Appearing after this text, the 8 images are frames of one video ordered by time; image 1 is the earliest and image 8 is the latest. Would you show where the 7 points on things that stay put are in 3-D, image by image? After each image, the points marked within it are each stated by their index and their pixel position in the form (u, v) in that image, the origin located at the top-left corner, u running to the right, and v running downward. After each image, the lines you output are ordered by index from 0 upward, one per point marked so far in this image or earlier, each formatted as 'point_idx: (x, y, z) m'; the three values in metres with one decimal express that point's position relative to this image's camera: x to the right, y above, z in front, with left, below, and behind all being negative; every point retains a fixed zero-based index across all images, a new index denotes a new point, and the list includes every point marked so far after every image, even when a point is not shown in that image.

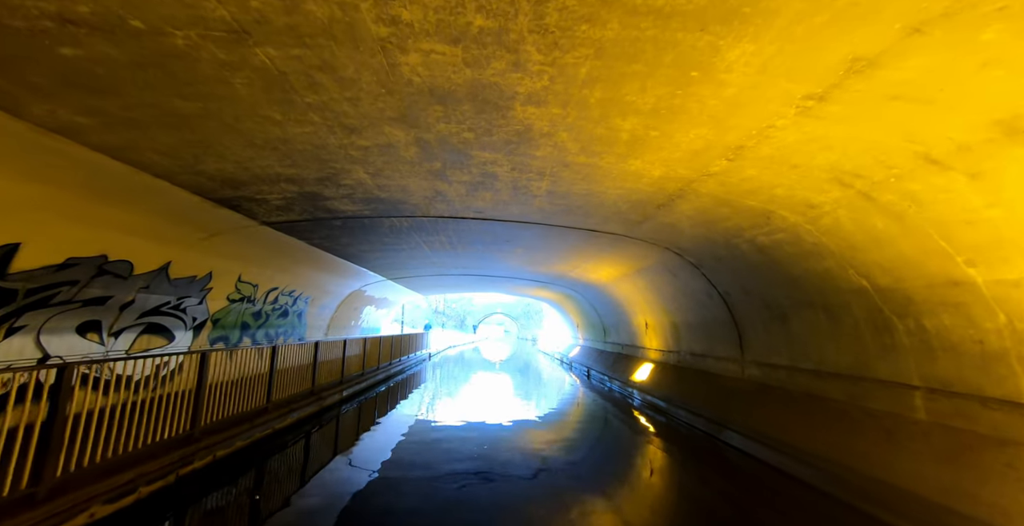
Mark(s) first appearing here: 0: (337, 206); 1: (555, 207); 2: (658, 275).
0: (-3.2, +1.1, +6.4) m
1: (+0.8, +1.0, +6.4) m
2: (+3.7, -0.2, +8.8) m
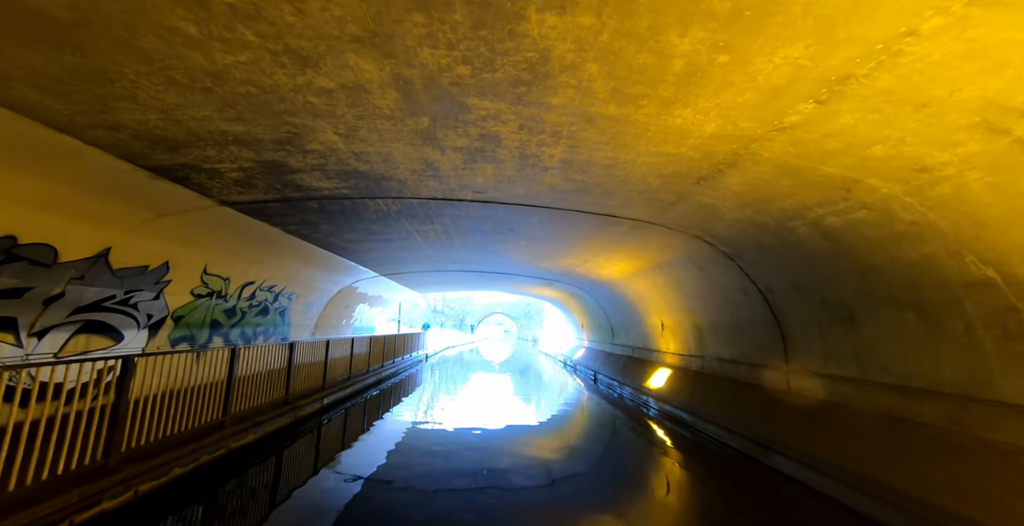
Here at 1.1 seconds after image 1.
0: (-3.1, +1.3, +5.4) m
1: (+0.9, +1.2, +5.4) m
2: (+3.7, 0.0, +7.7) m
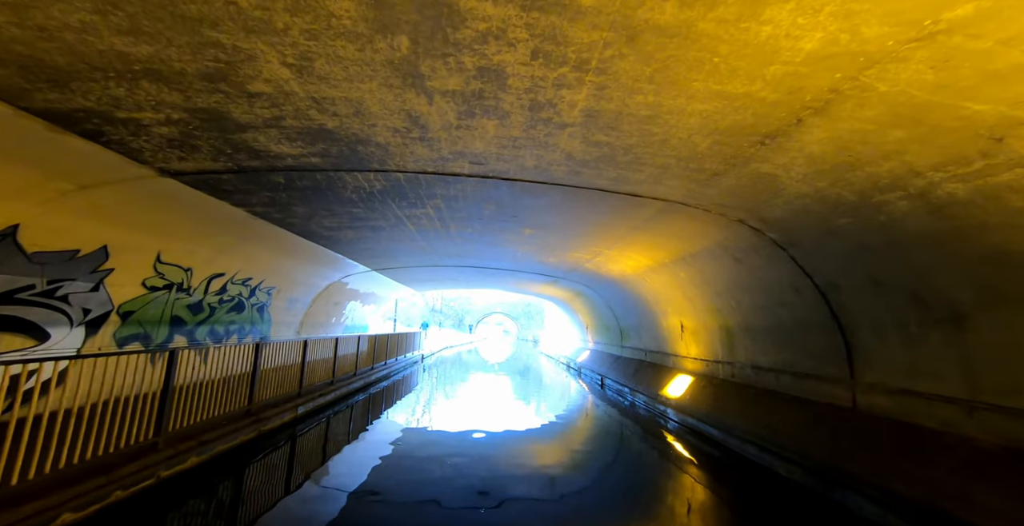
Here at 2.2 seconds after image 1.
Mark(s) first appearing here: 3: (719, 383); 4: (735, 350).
0: (-3.0, +1.5, +4.3) m
1: (+0.9, +1.4, +4.3) m
2: (+3.8, +0.1, +6.7) m
3: (+4.7, -2.7, +8.0) m
4: (+4.7, -1.9, +7.6) m
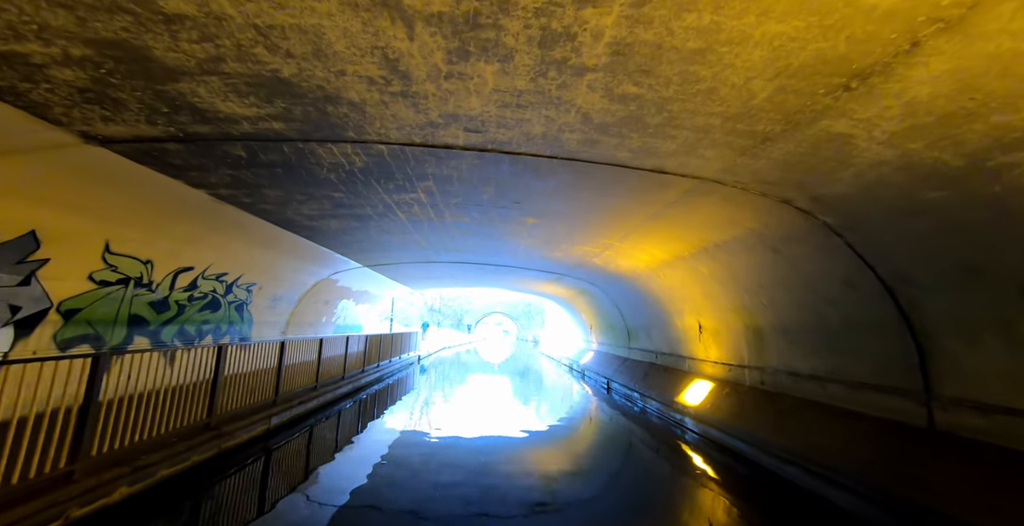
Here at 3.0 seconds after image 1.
0: (-3.0, +1.6, +3.5) m
1: (+1.0, +1.5, +3.5) m
2: (+3.8, +0.3, +5.8) m
3: (+4.7, -2.6, +7.2) m
4: (+4.8, -1.7, +6.7) m
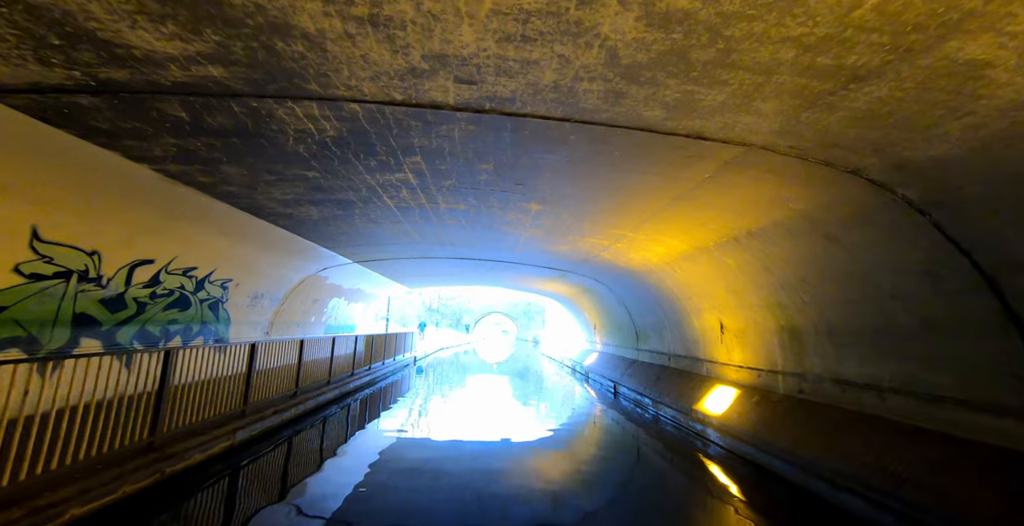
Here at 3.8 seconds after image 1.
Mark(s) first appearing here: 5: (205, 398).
0: (-2.9, +1.8, +2.6) m
1: (+1.0, +1.7, +2.6) m
2: (+3.9, +0.4, +4.9) m
3: (+4.7, -2.4, +6.3) m
4: (+4.8, -1.6, +5.9) m
5: (-6.2, -2.8, +7.6) m
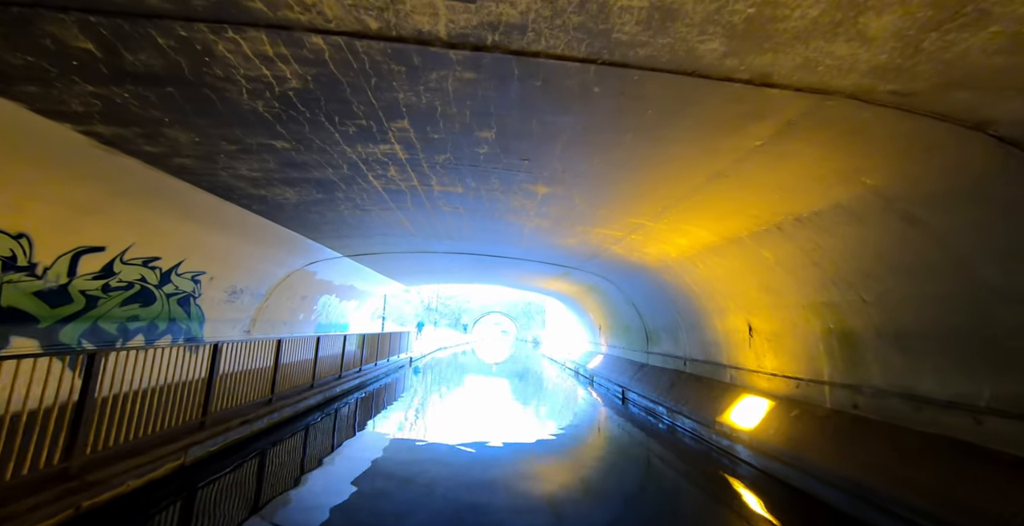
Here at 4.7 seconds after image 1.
0: (-2.8, +1.9, +1.7) m
1: (+1.1, +1.8, +1.7) m
2: (+3.9, +0.5, +4.1) m
3: (+4.8, -2.3, +5.4) m
4: (+4.8, -1.5, +5.0) m
5: (-6.2, -2.6, +6.8) m
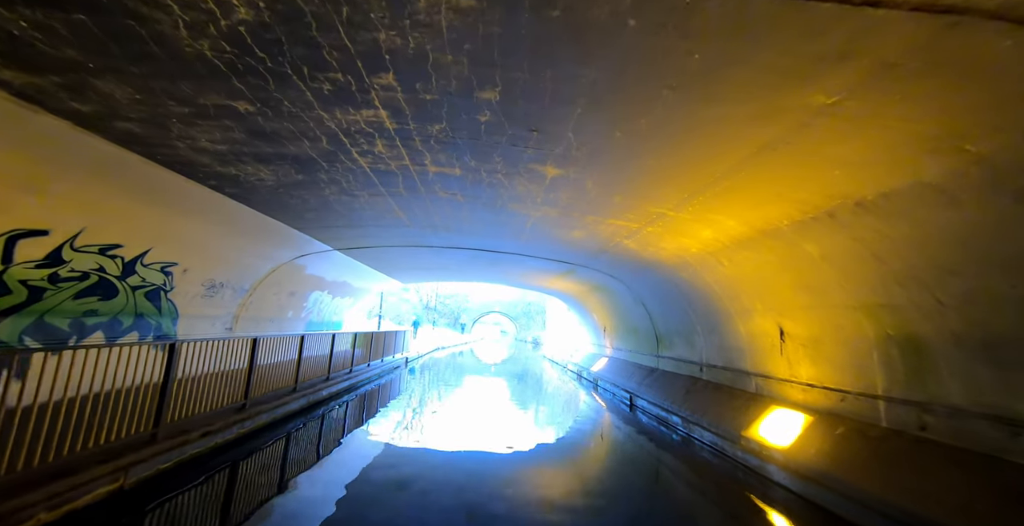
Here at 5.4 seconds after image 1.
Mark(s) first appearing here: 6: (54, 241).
0: (-2.8, +2.1, +0.9) m
1: (+1.2, +1.9, +0.9) m
2: (+4.0, +0.6, +3.3) m
3: (+4.8, -2.2, +4.6) m
4: (+4.9, -1.4, +4.2) m
5: (-6.2, -2.4, +6.0) m
6: (-6.9, +0.3, +5.4) m
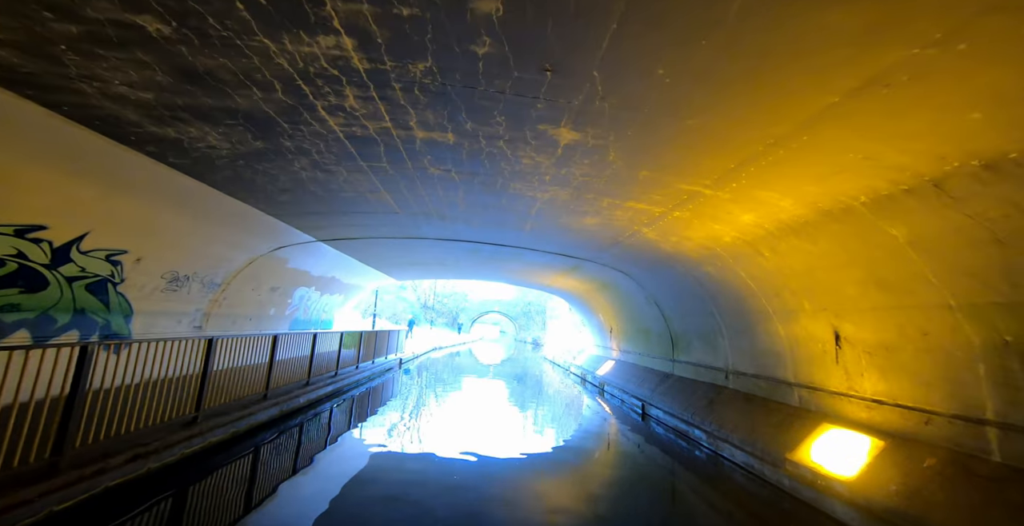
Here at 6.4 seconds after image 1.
0: (-2.7, +2.3, -0.1) m
1: (+1.2, +2.1, -0.1) m
2: (+4.0, +0.8, +2.2) m
3: (+4.9, -2.1, +3.6) m
4: (+4.9, -1.3, +3.2) m
5: (-6.1, -2.2, +4.9) m
6: (-6.8, +0.5, +4.3) m
